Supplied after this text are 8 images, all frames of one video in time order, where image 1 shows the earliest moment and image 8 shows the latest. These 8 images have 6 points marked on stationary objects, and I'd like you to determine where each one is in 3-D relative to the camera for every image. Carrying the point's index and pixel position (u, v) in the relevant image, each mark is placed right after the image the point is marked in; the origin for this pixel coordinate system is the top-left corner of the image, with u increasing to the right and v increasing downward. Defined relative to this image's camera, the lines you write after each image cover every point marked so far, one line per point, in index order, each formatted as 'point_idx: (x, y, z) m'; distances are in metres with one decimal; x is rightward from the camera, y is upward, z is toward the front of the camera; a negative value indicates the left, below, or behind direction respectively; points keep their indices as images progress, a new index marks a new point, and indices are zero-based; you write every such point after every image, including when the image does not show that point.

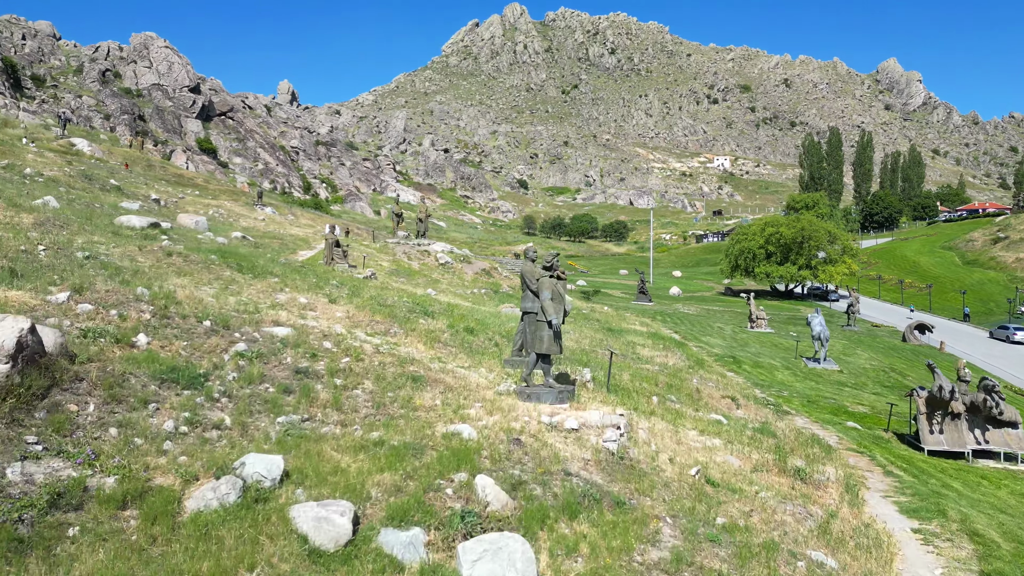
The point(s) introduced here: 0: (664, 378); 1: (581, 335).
0: (+2.9, -1.8, +14.0) m
1: (+1.8, -1.2, +18.7) m
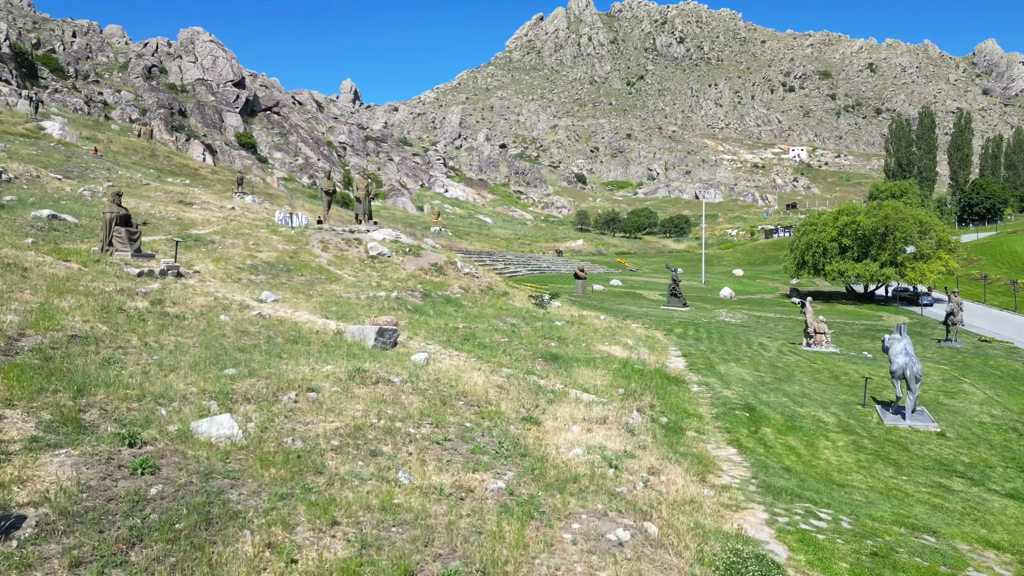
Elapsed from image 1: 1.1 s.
0: (-0.3, -1.8, +5.4) m
1: (-1.0, -1.3, +10.3) m
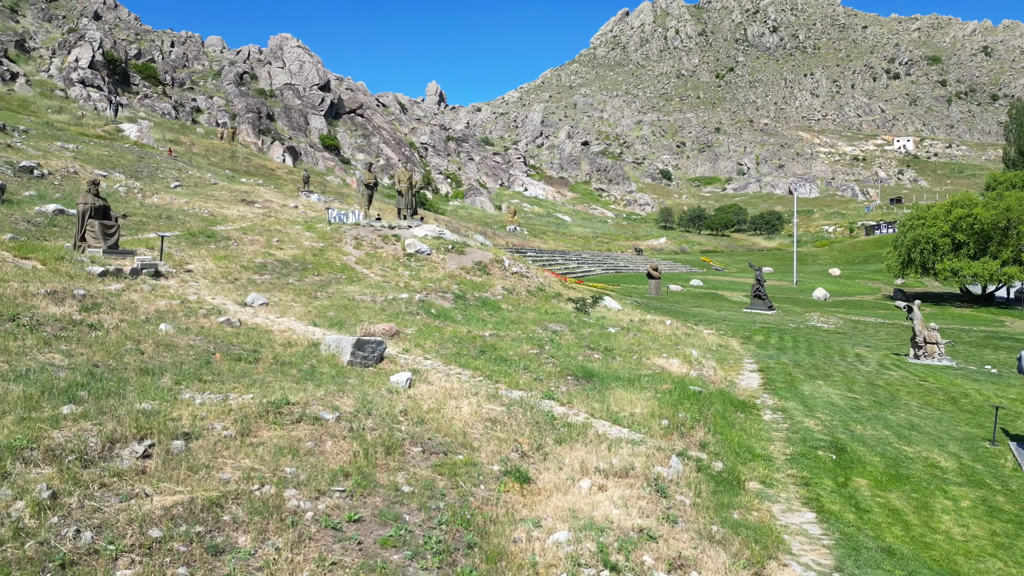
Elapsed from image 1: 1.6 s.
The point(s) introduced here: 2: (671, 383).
0: (-1.0, -1.9, +3.0) m
1: (-1.1, -1.3, +7.9) m
2: (+2.8, -1.7, +12.6) m
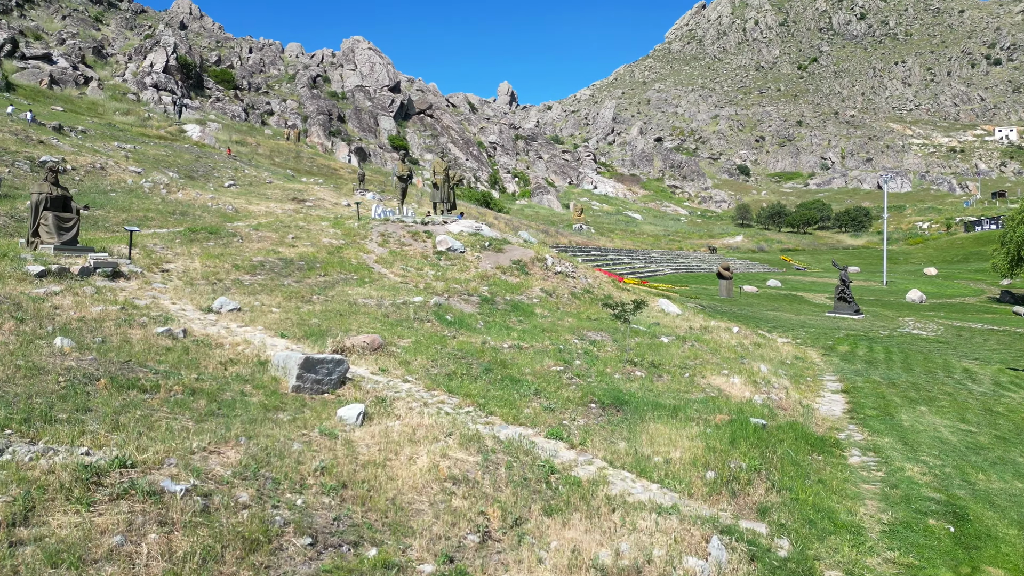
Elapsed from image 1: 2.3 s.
0: (-1.7, -1.9, +0.8) m
1: (-1.3, -1.4, +5.6) m
2: (+3.0, -1.7, +9.9) m
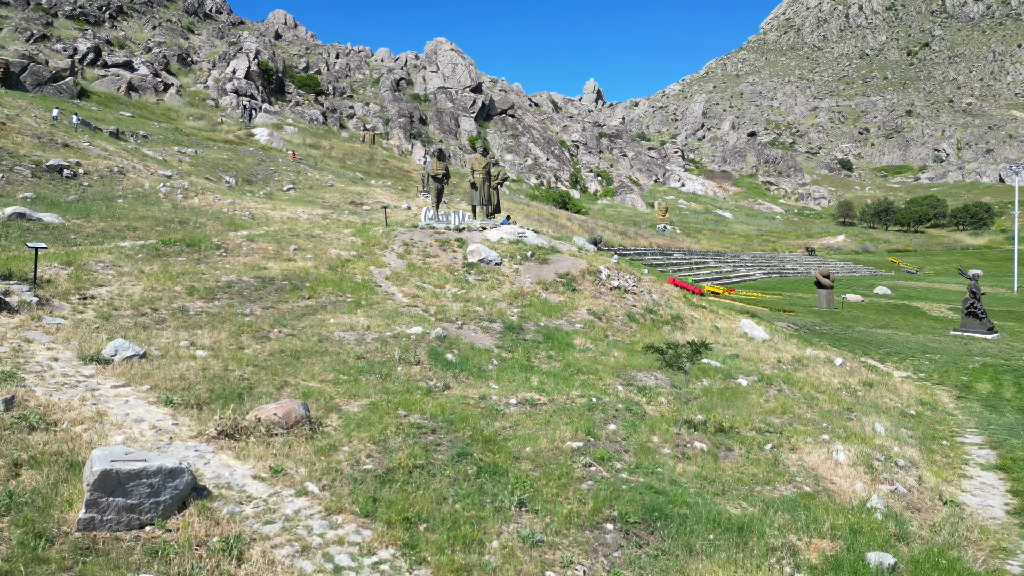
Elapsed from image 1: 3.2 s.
0: (-3.0, -2.4, -2.2) m
1: (-2.0, -1.8, +2.6) m
2: (+2.8, -2.2, +6.3) m
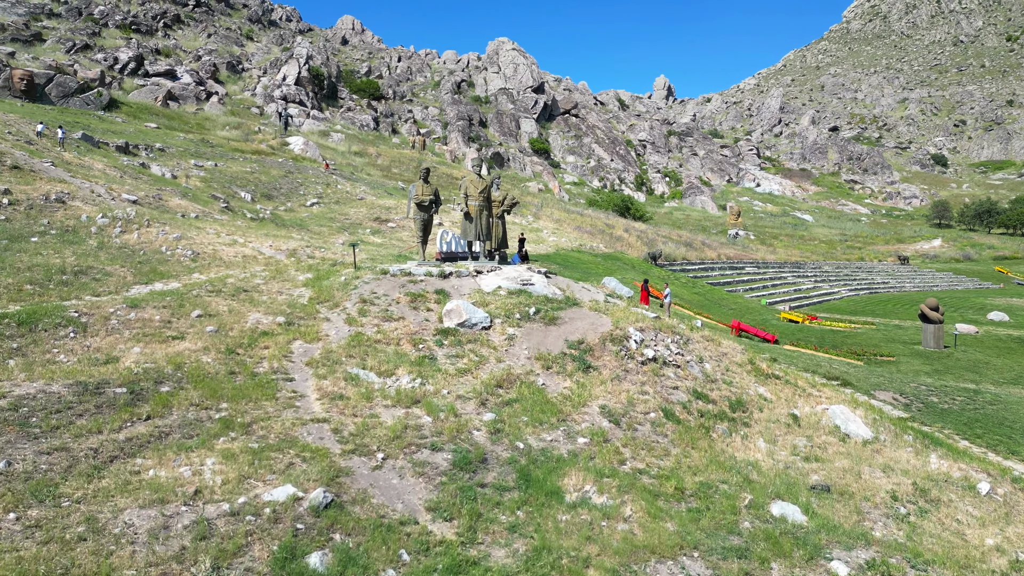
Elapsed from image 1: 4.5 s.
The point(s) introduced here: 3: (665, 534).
0: (-4.9, -3.6, -6.3) m
1: (-3.5, -3.1, -1.6) m
2: (+1.7, -3.4, +1.6) m
3: (+1.6, -2.5, +7.5) m
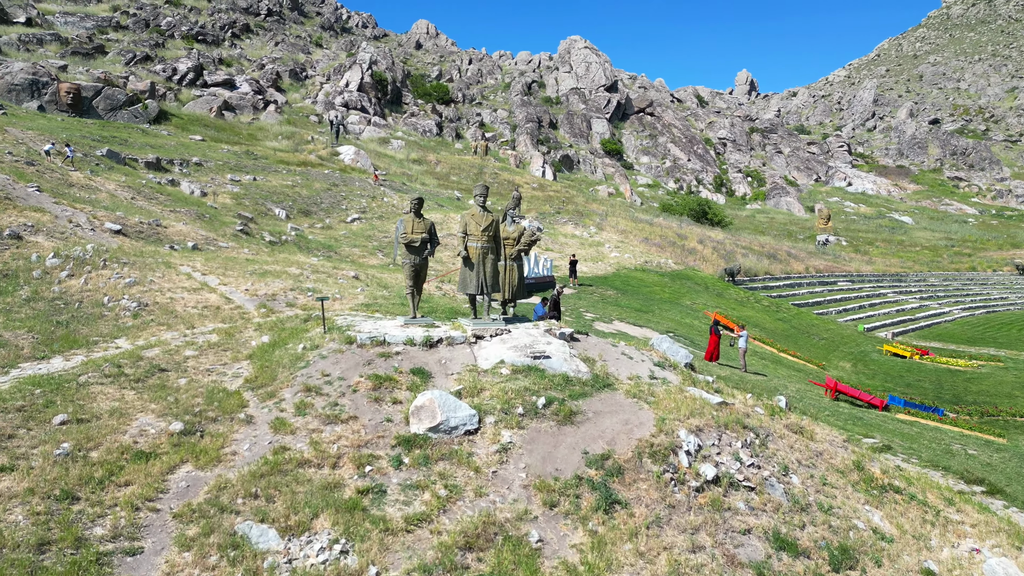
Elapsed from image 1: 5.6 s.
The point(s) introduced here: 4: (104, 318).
0: (-6.9, -4.7, -9.3) m
1: (-5.0, -4.1, -4.8) m
2: (+0.5, -4.5, -2.1) m
3: (+1.1, -3.6, +3.8) m
4: (-6.8, -0.5, +12.0) m
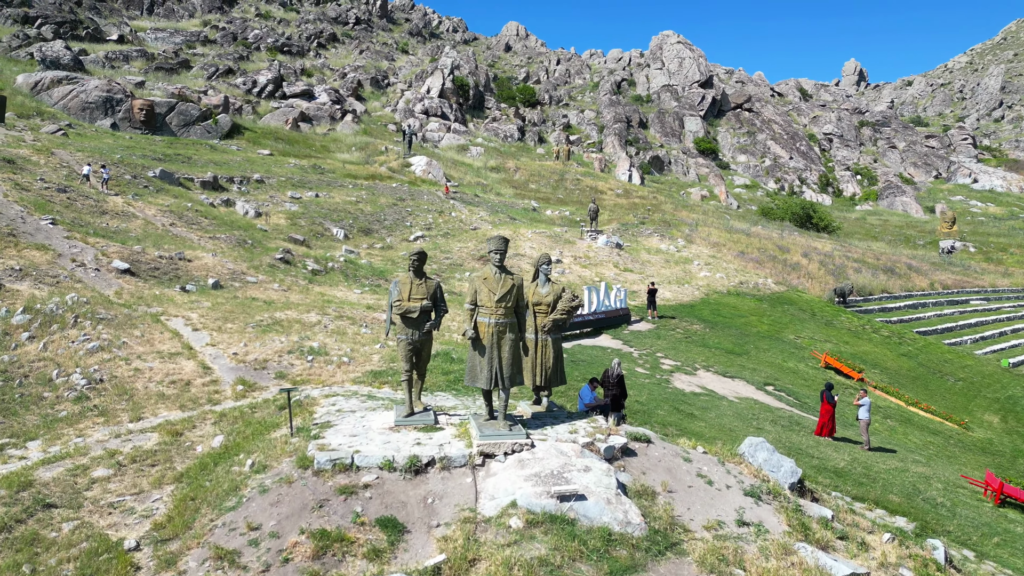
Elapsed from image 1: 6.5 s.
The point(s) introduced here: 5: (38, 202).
0: (-9.2, -5.7, -11.5) m
1: (-6.7, -5.2, -7.3) m
2: (-1.0, -5.6, -5.3) m
3: (+0.4, -4.6, +0.5) m
4: (-6.4, -1.5, +9.6) m
5: (-12.6, +2.3, +19.2) m
